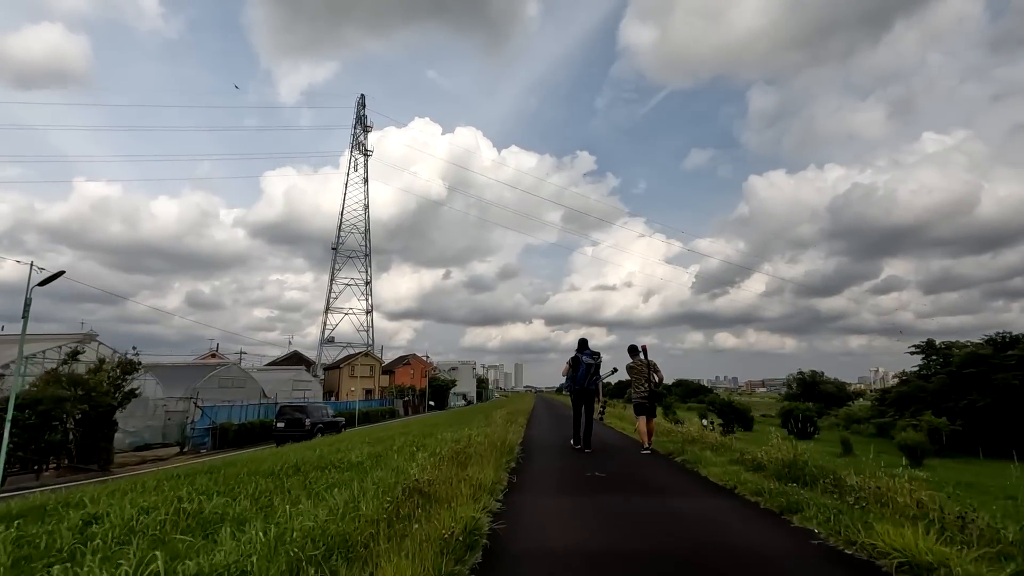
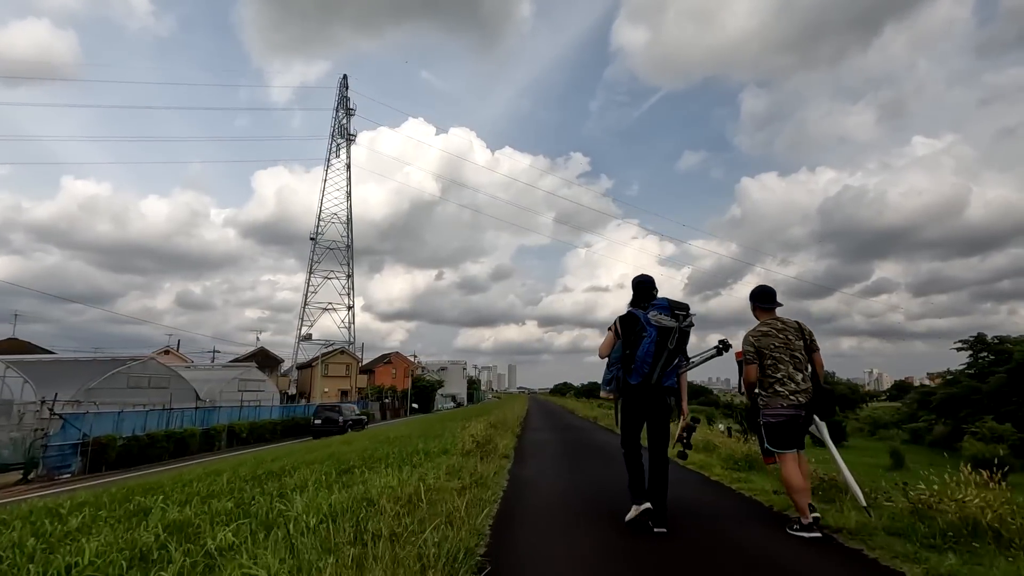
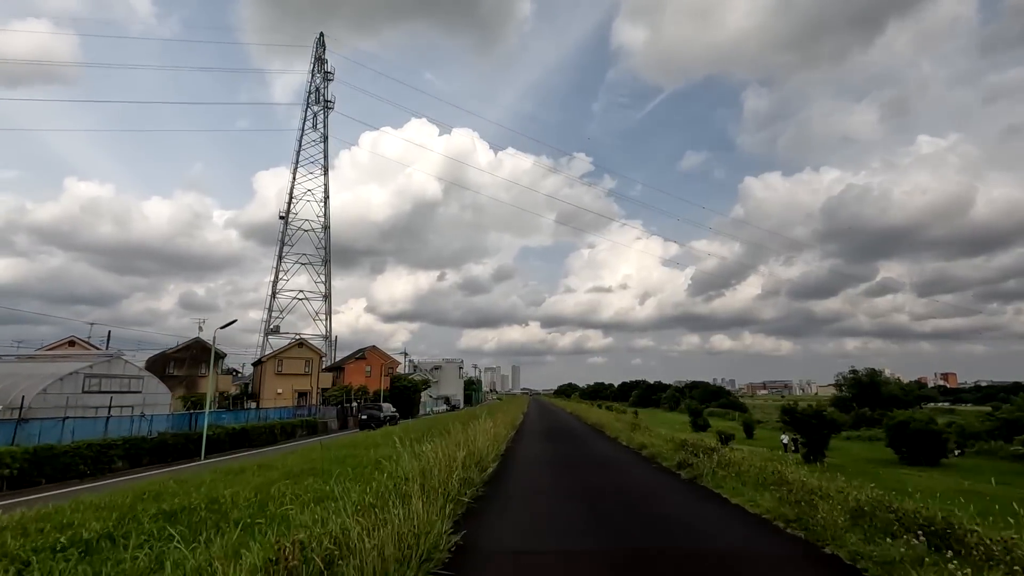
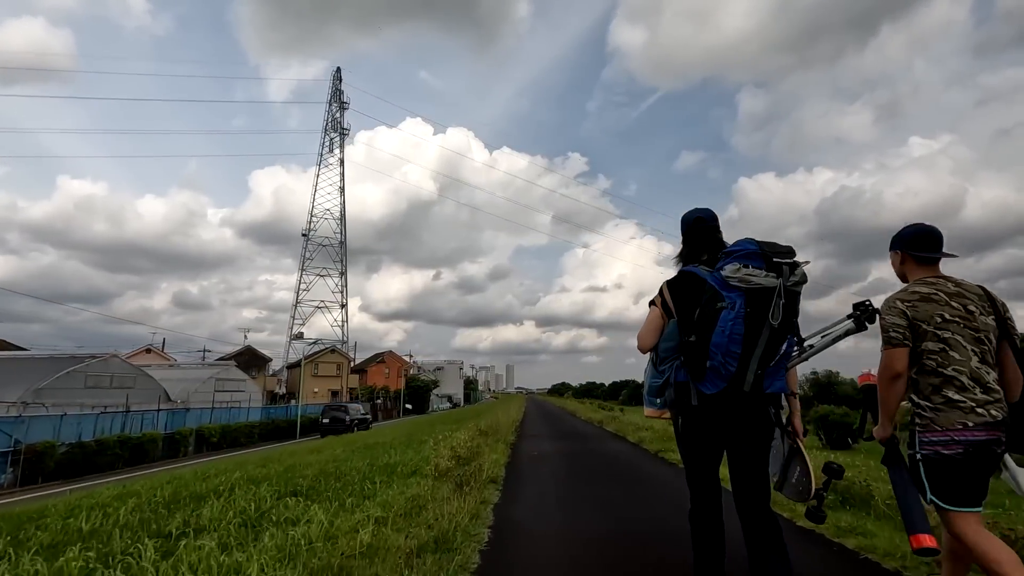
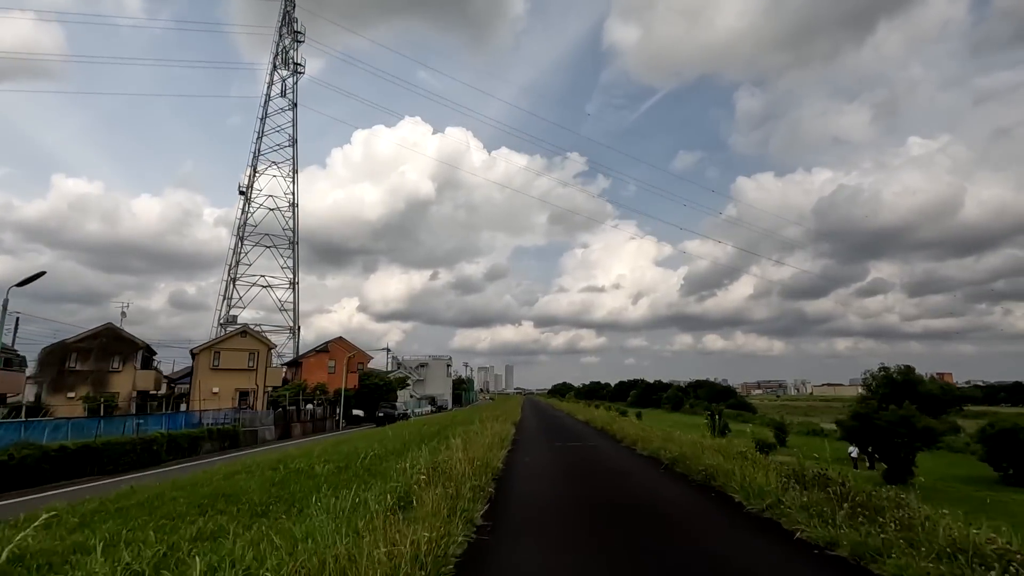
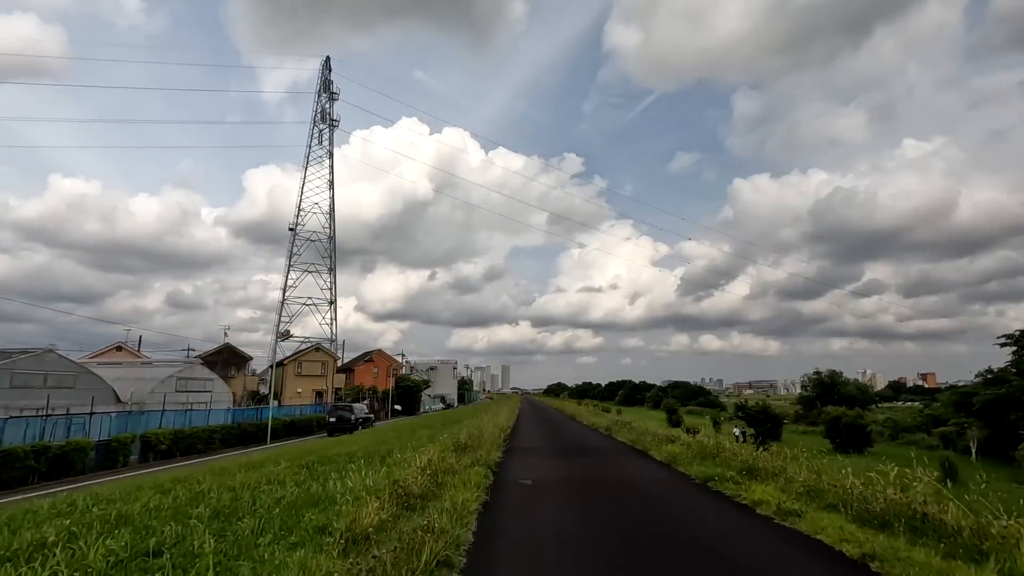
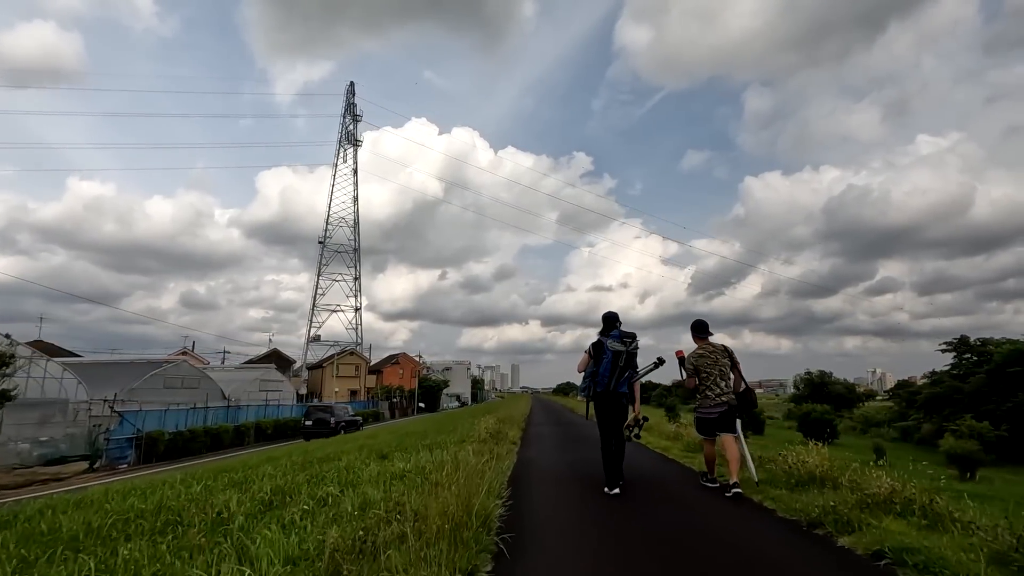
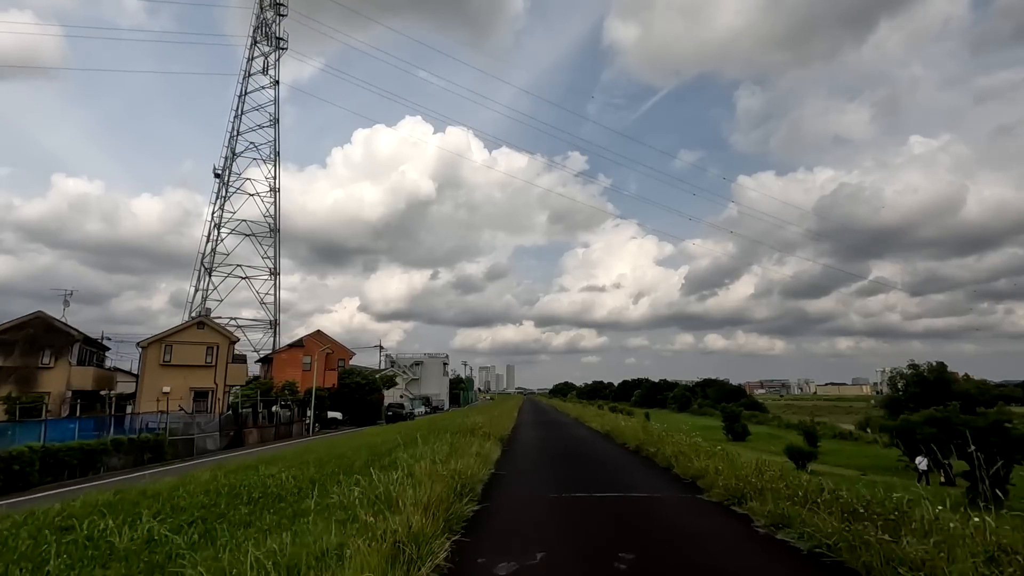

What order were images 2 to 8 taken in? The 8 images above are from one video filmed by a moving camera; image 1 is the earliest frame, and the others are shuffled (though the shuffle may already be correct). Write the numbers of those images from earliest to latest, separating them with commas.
7, 2, 4, 6, 3, 5, 8
